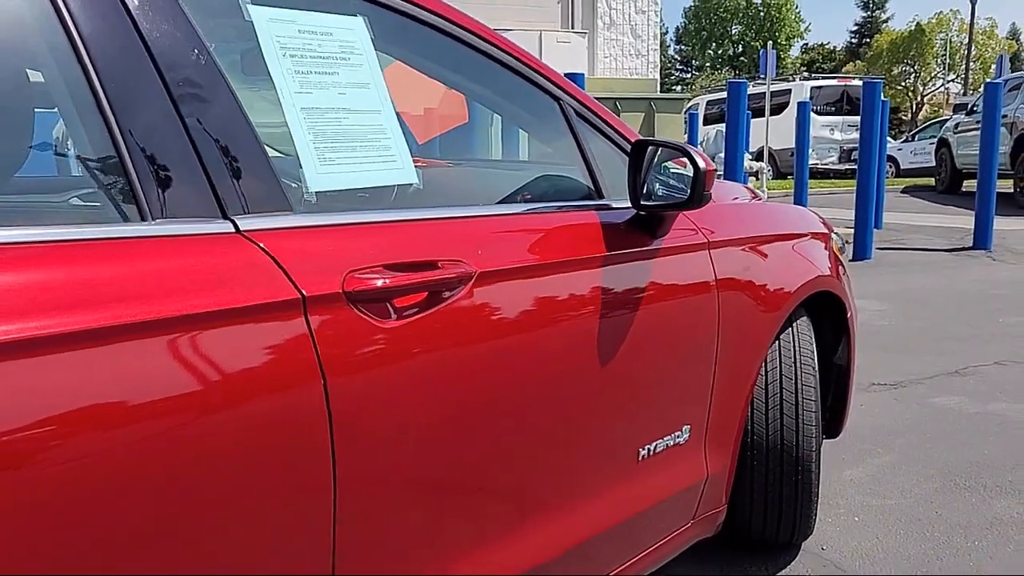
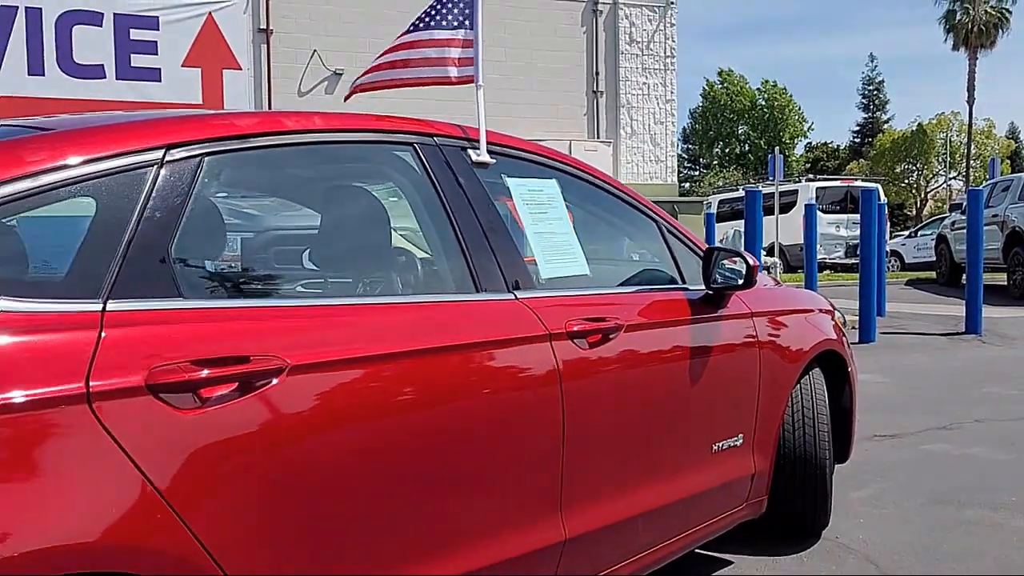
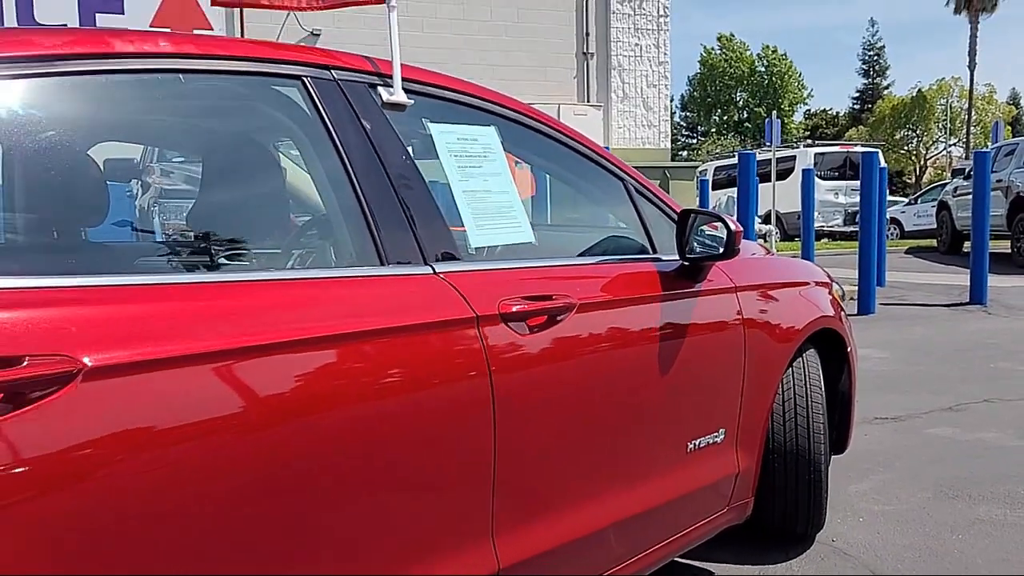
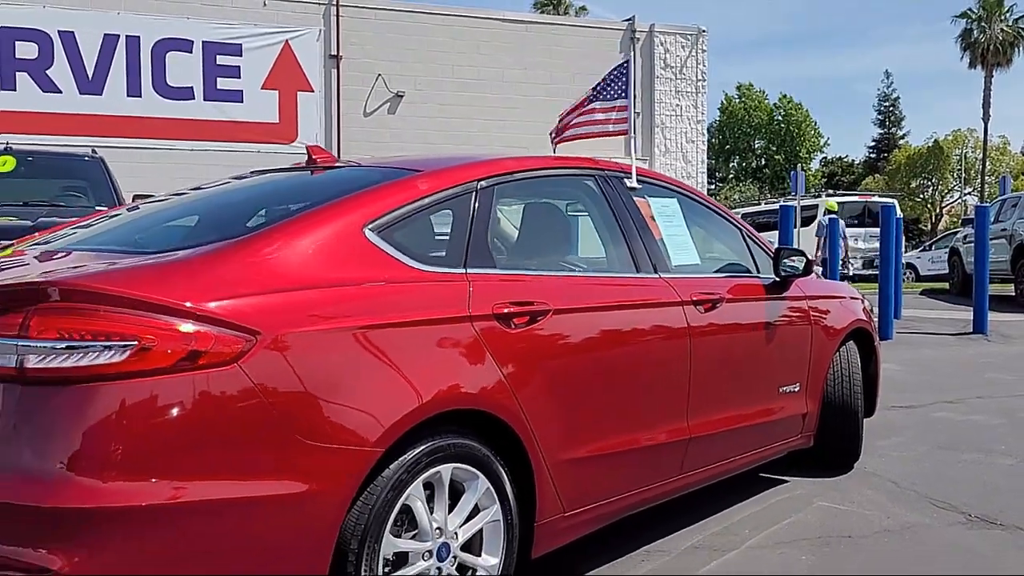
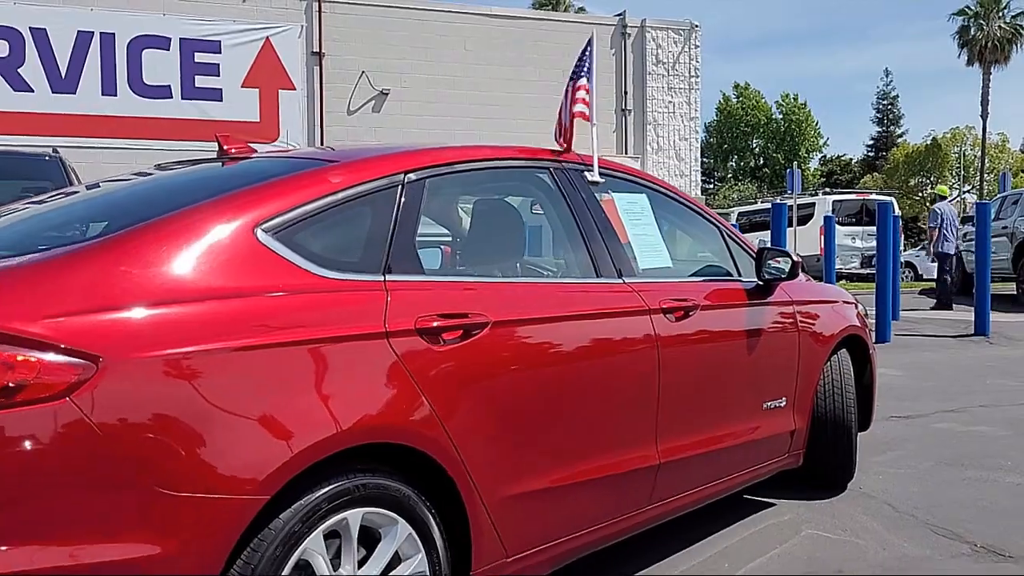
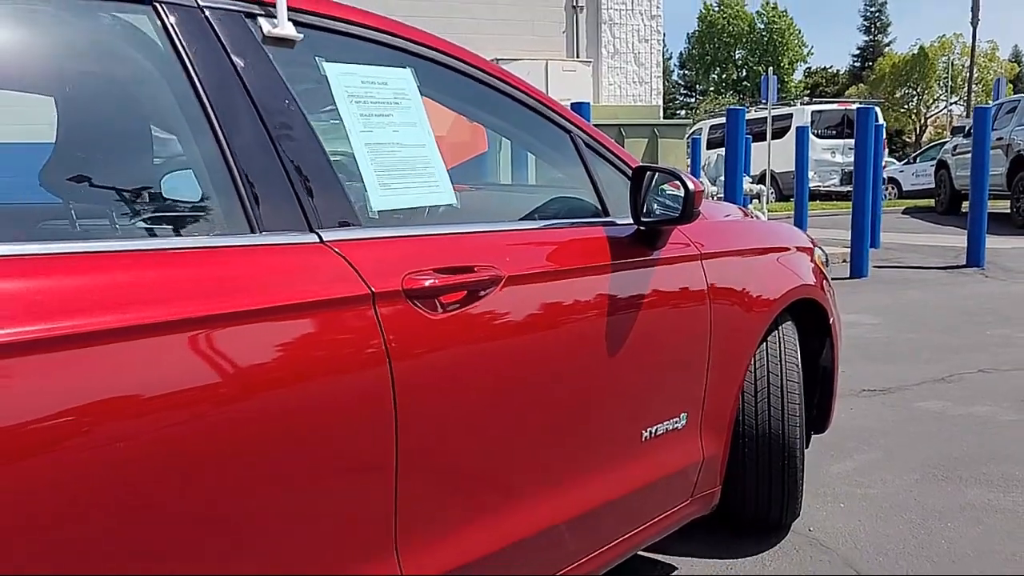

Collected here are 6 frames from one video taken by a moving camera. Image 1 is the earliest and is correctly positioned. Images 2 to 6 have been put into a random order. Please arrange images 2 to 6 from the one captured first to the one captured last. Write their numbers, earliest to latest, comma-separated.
6, 3, 2, 5, 4
